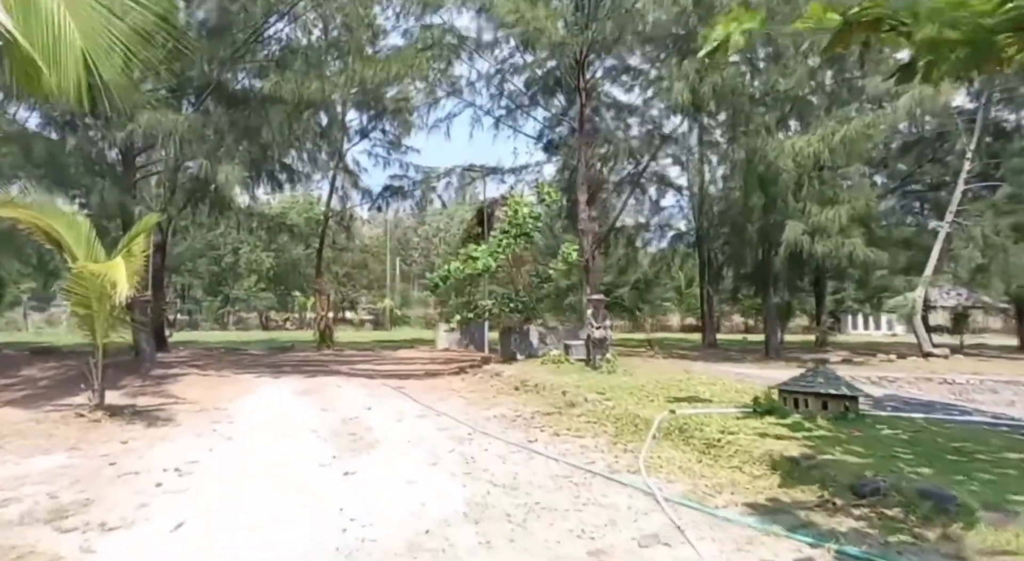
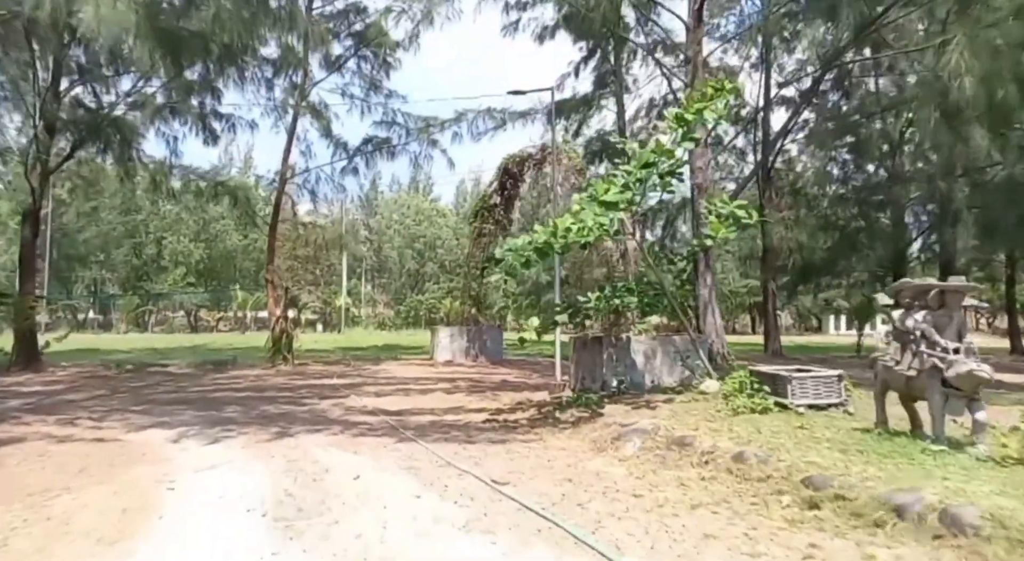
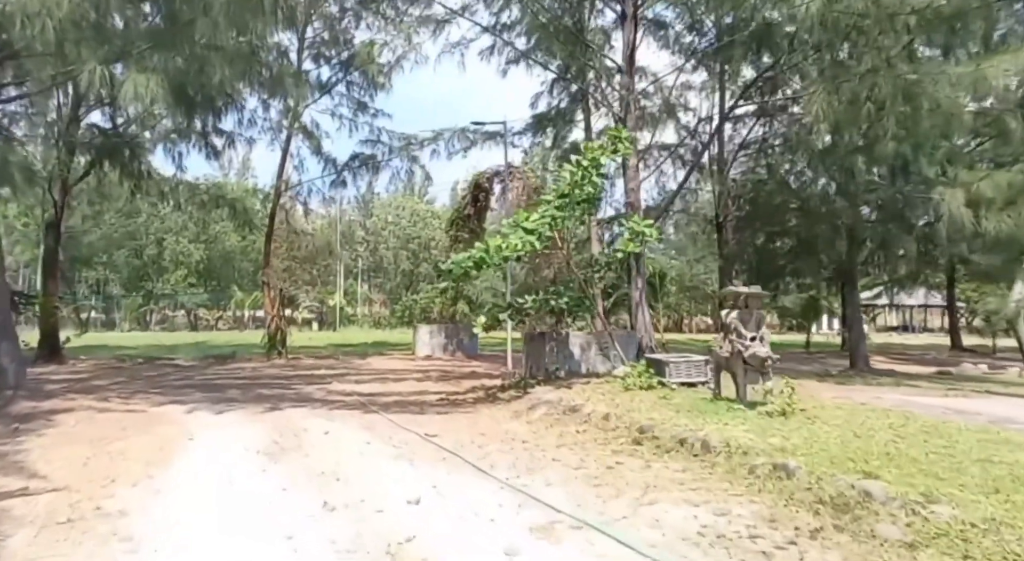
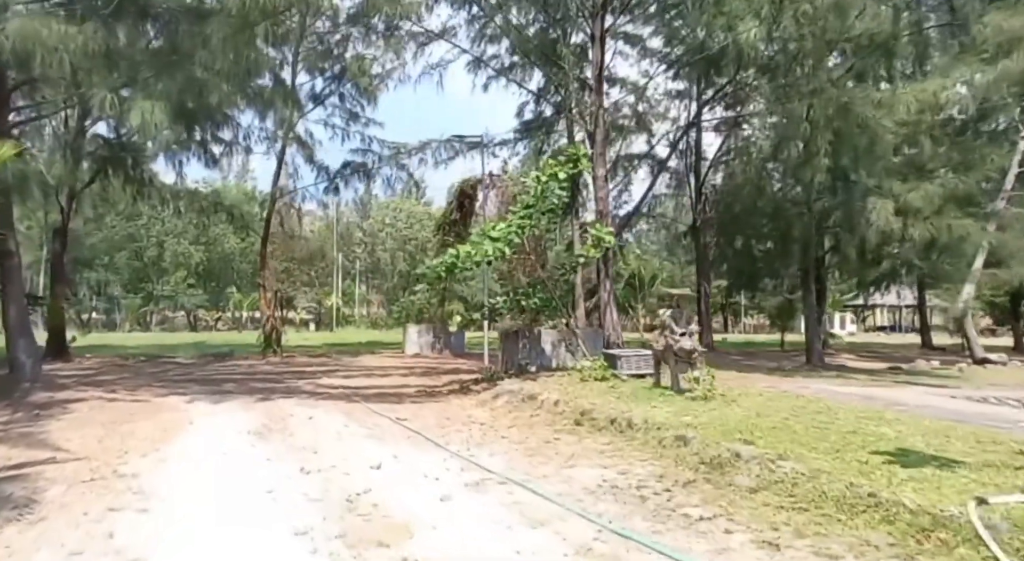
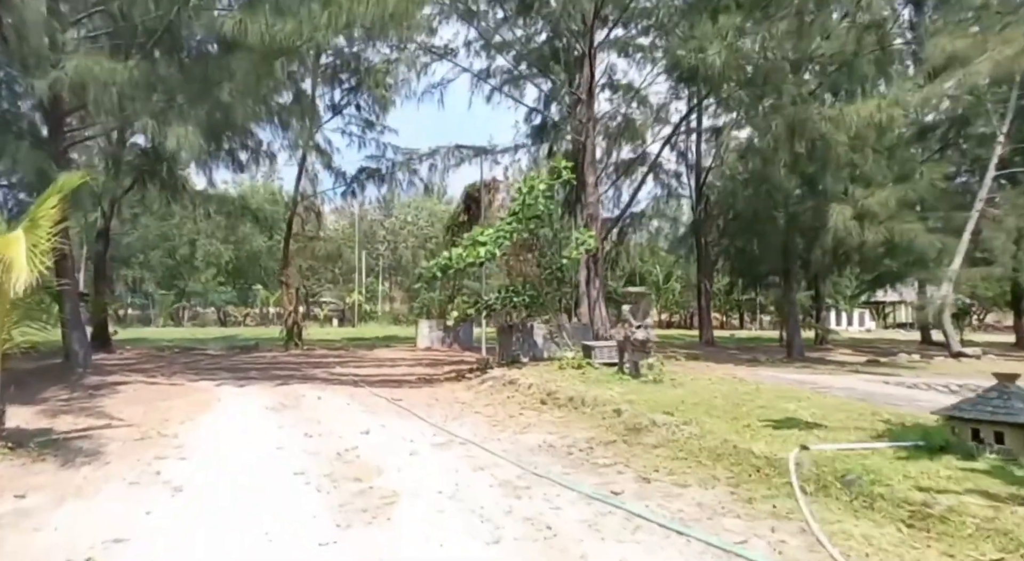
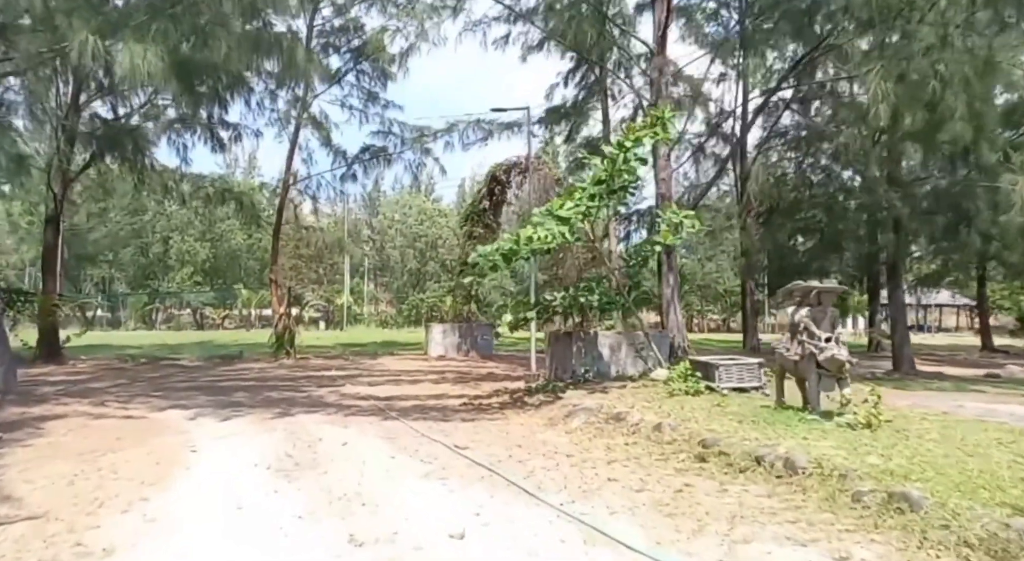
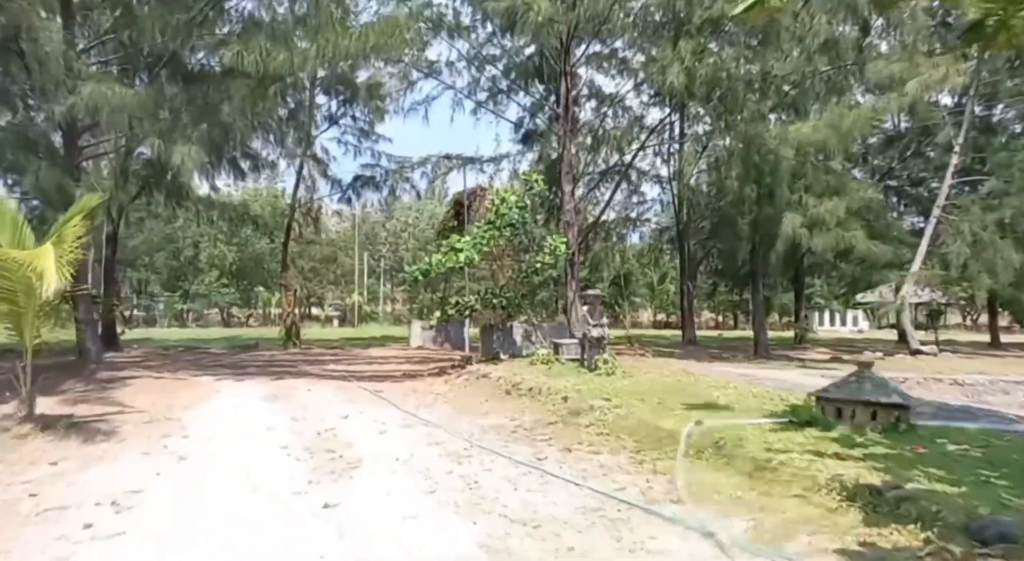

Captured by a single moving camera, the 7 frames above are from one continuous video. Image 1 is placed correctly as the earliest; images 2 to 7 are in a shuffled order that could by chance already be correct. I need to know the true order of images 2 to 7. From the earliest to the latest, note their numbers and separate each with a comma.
7, 5, 4, 3, 6, 2
